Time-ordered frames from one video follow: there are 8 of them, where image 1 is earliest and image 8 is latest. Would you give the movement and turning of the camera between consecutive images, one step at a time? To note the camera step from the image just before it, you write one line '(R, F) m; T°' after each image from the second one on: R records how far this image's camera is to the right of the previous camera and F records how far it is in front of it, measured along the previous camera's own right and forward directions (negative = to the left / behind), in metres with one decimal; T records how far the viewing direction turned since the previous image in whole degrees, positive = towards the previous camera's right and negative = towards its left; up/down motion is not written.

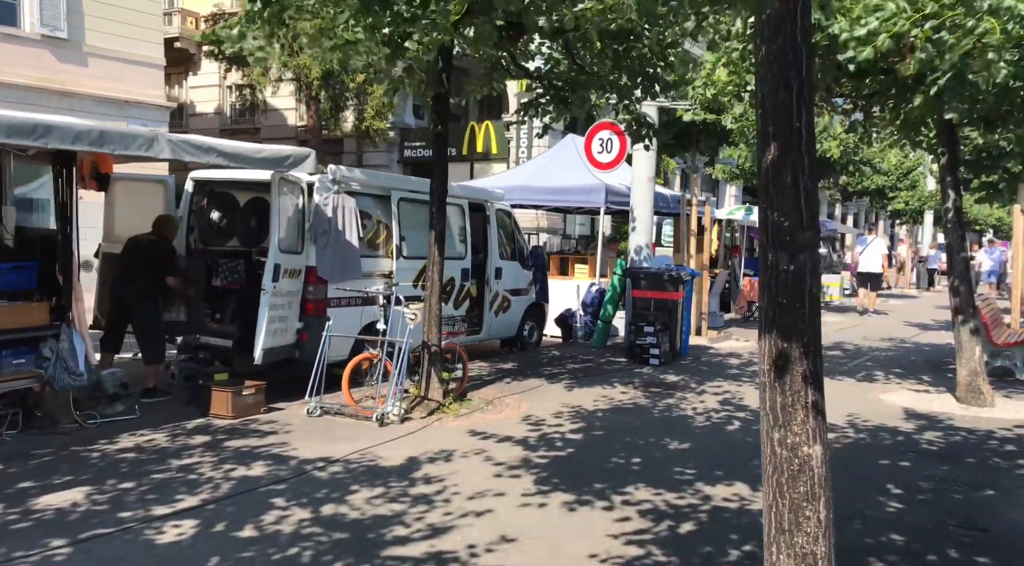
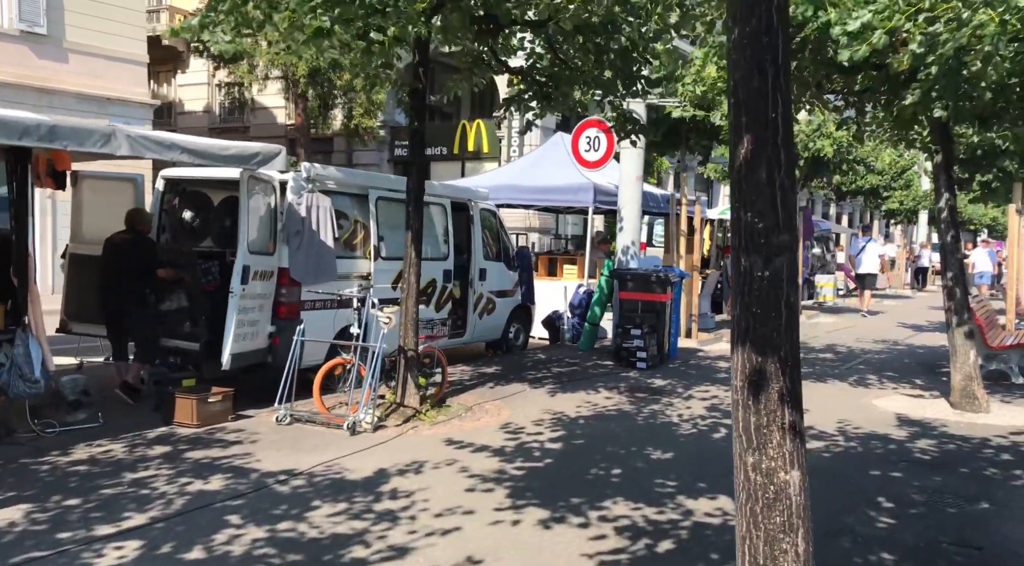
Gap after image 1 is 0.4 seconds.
(+0.1, +0.3) m; 0°
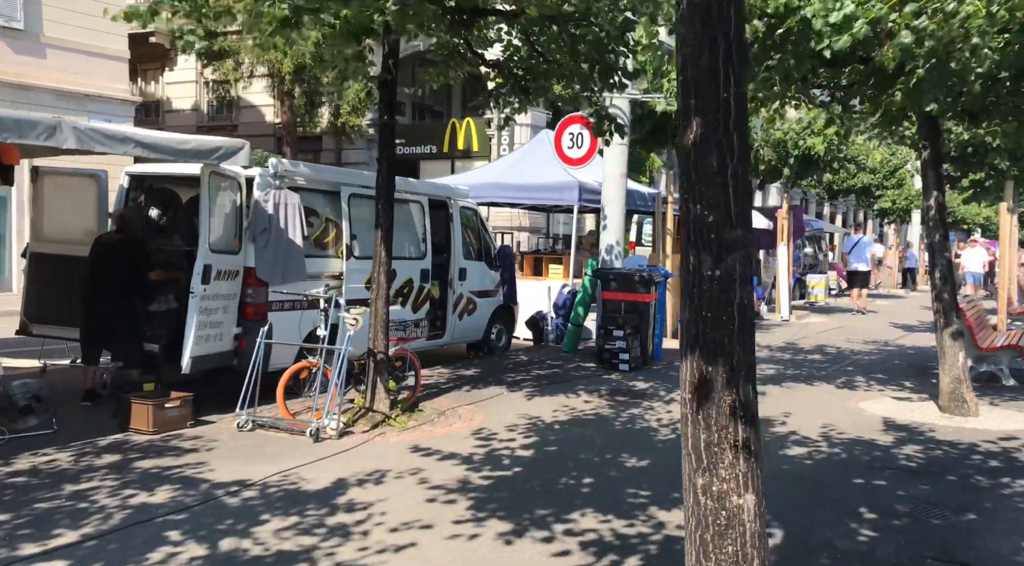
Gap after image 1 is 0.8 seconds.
(+0.2, +0.3) m; 0°
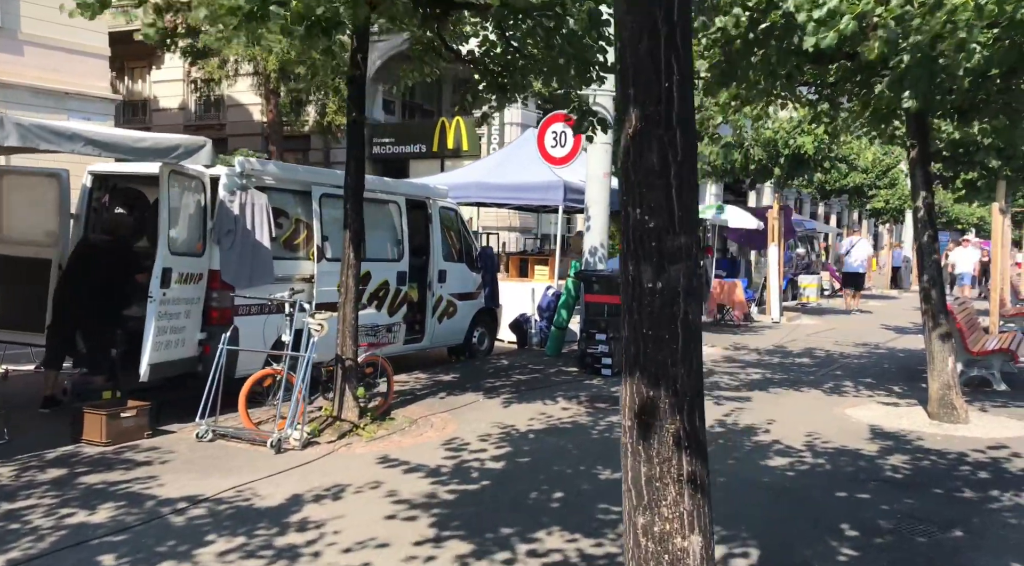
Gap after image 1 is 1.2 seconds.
(+0.2, +0.3) m; 0°
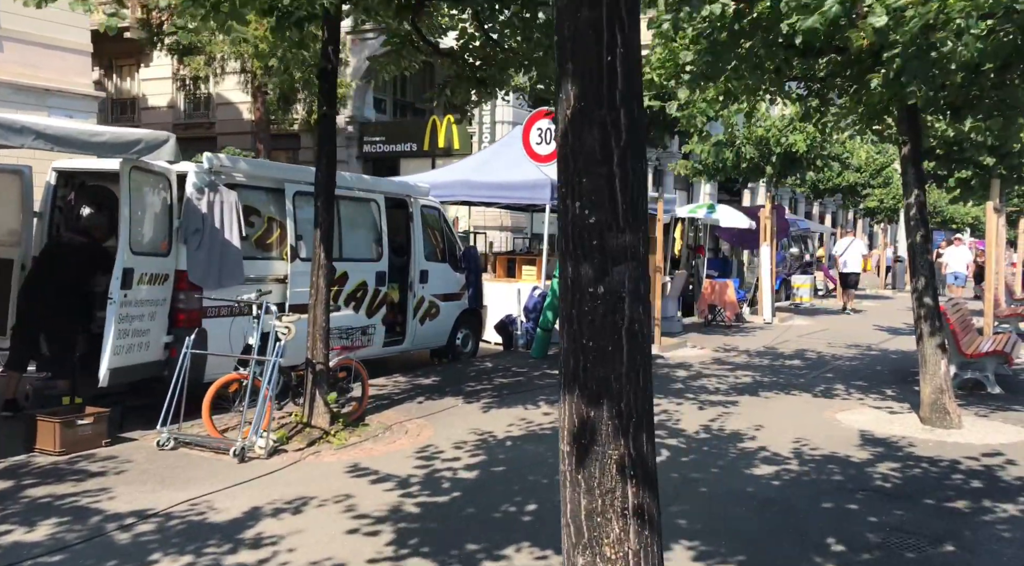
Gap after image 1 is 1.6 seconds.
(+0.1, +0.3) m; 0°
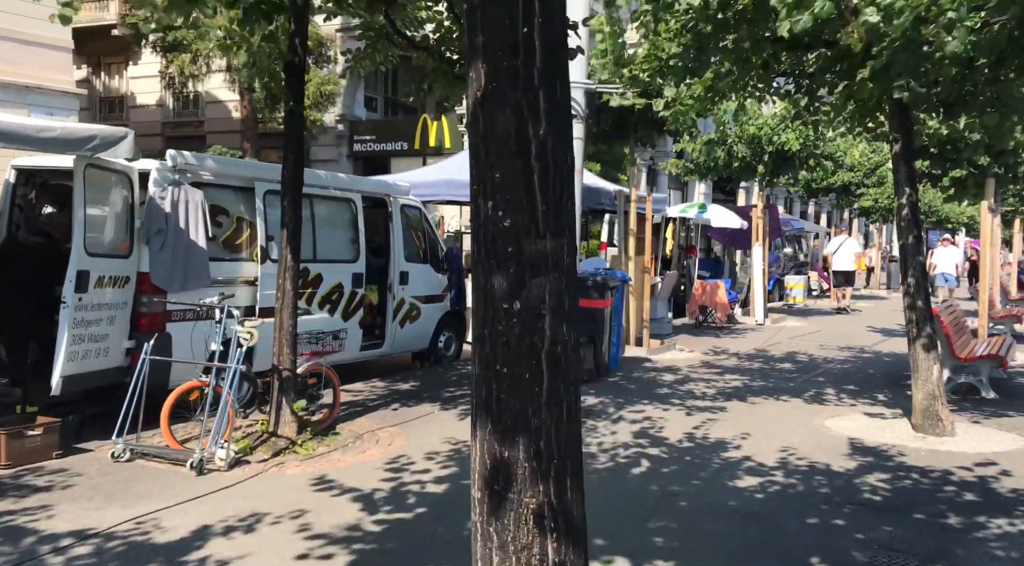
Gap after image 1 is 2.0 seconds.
(+0.2, +0.3) m; 0°
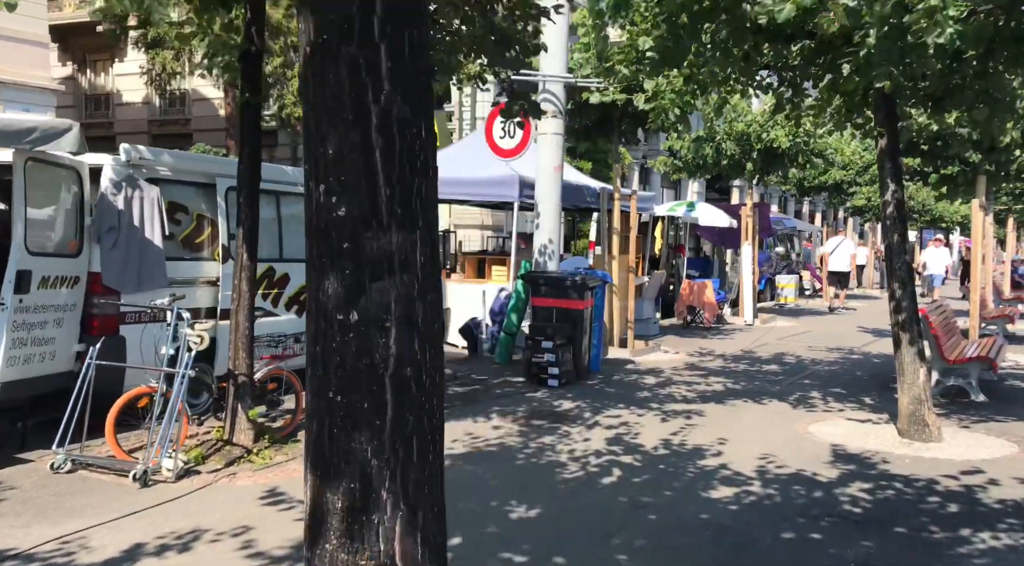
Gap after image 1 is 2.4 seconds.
(+0.2, +0.3) m; 0°
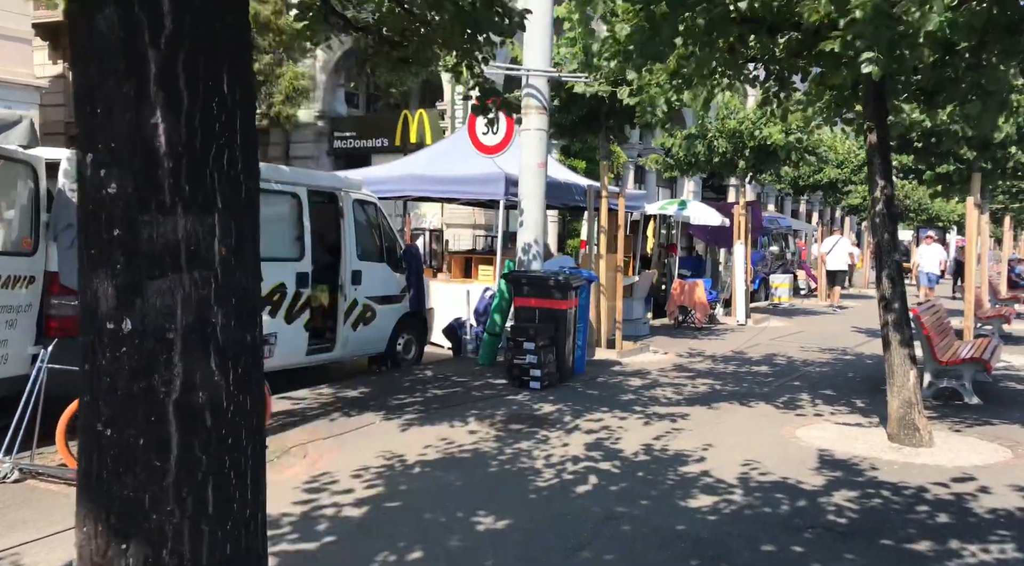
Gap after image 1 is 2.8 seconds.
(+0.2, +0.3) m; 0°
